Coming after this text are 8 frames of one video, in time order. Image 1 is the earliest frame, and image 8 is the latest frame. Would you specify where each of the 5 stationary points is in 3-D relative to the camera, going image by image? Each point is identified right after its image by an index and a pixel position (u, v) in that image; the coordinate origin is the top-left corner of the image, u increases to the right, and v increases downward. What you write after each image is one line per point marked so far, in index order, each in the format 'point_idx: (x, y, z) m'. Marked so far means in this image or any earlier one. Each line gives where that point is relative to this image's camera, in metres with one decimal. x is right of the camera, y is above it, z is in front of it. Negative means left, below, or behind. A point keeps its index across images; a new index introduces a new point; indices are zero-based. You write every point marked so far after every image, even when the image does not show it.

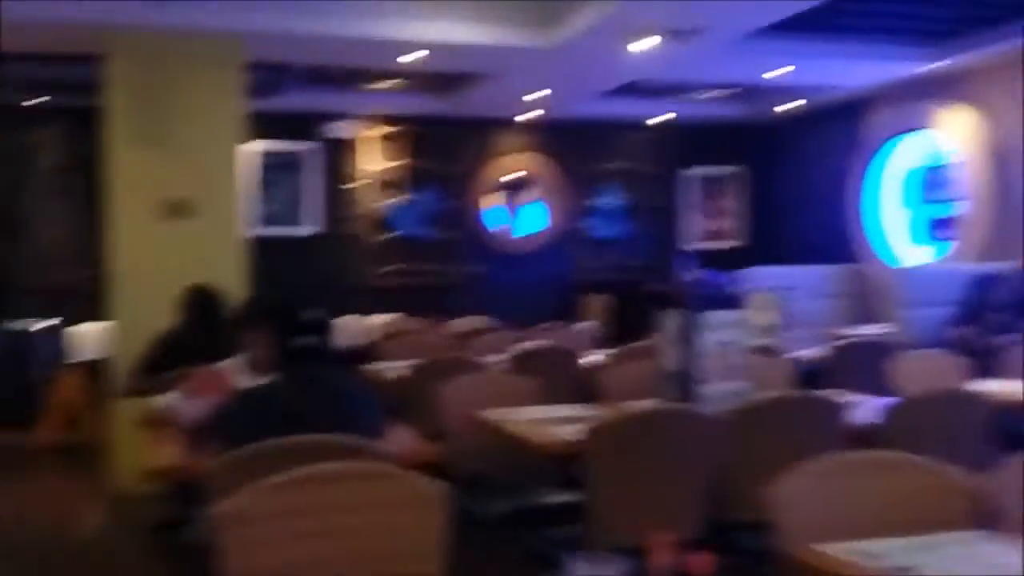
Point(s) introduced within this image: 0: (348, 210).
0: (-1.8, +0.8, +10.0) m
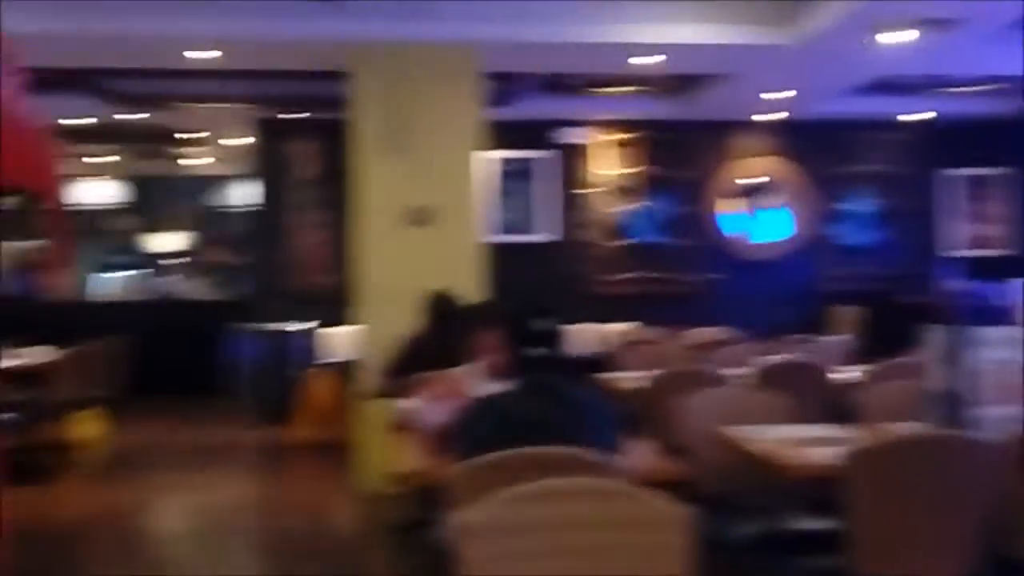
0: (+0.8, +0.8, +10.0) m
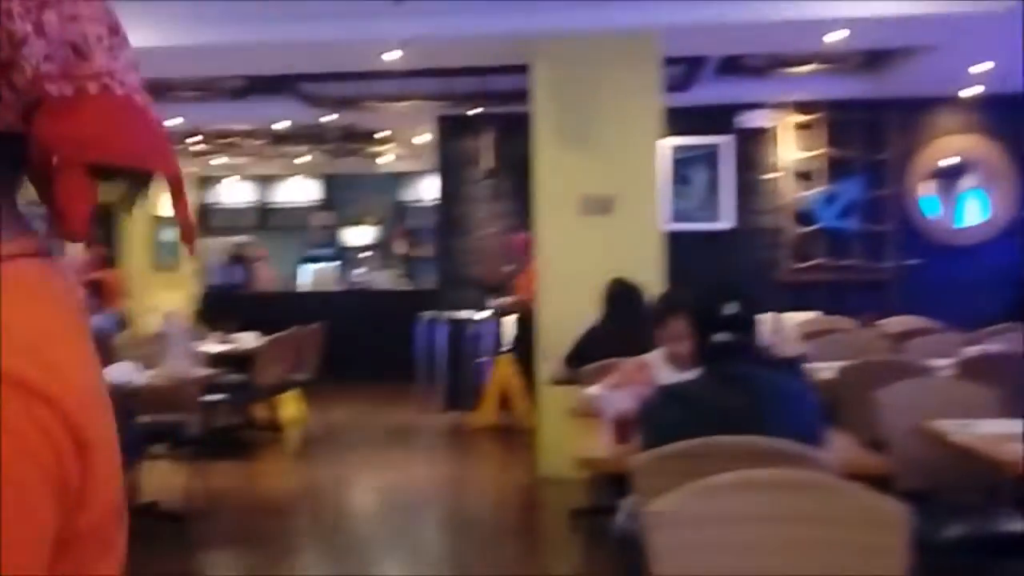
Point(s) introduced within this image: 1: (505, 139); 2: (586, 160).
0: (+2.7, +0.9, +9.8) m
1: (-0.1, +1.5, +9.3) m
2: (+0.5, +0.9, +6.7) m
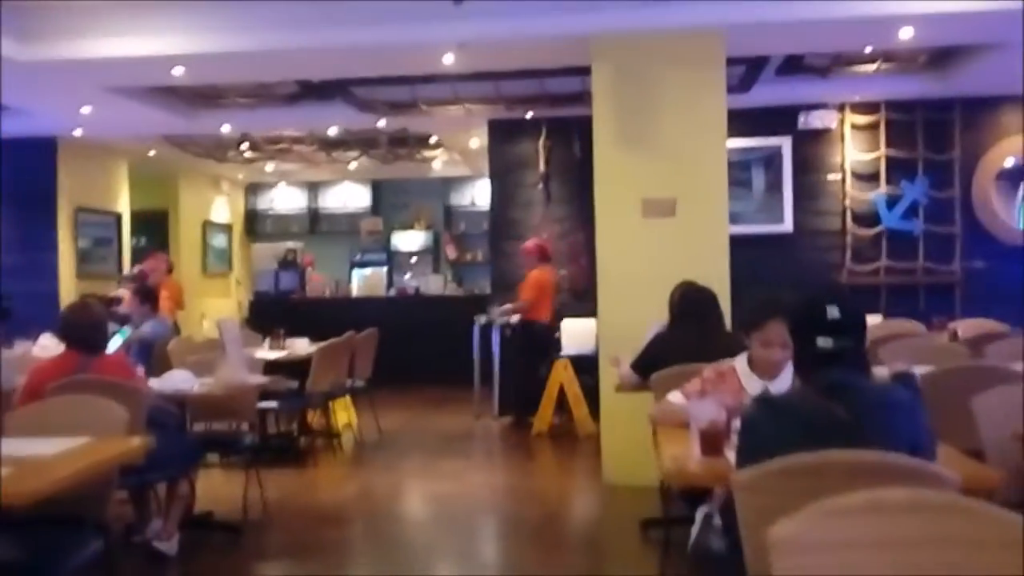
0: (+3.3, +0.9, +9.5) m
1: (+0.5, +1.4, +9.1) m
2: (+1.0, +0.9, +6.6) m
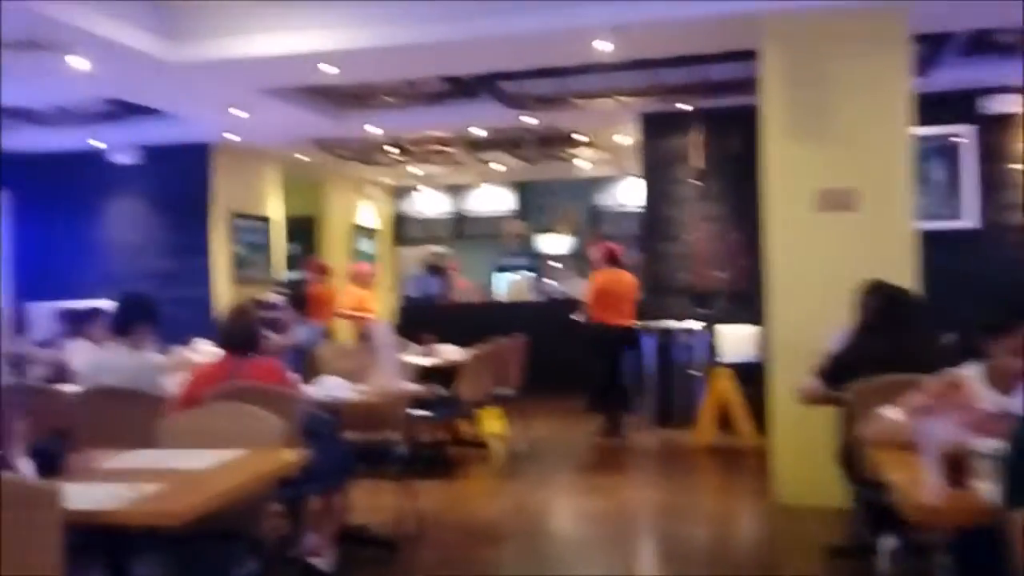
0: (+4.7, +0.8, +8.5) m
1: (+1.9, +1.4, +8.5) m
2: (+2.0, +0.9, +5.9) m
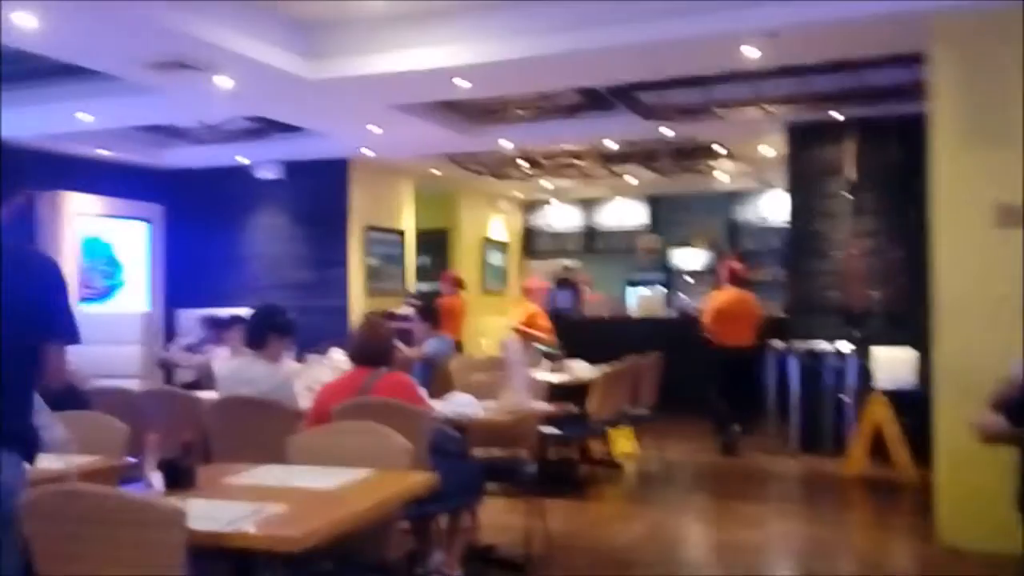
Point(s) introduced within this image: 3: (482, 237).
0: (+5.9, +0.6, +7.6) m
1: (+3.1, +1.2, +8.1) m
2: (+2.9, +0.7, +5.5) m
3: (-0.4, +0.7, +12.0) m
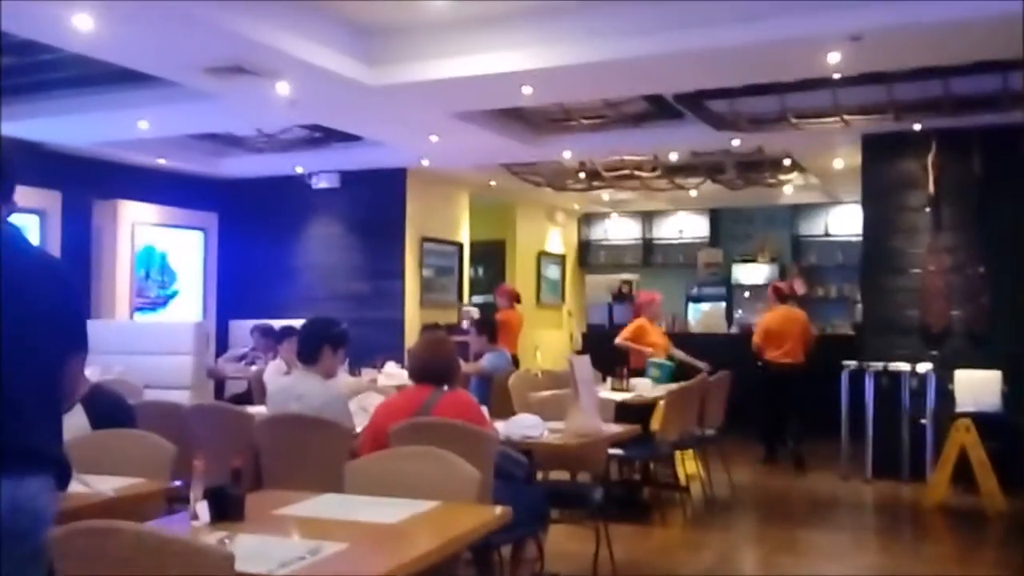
0: (+6.4, +0.5, +7.1) m
1: (+3.6, +1.1, +7.6) m
2: (+3.2, +0.6, +5.0) m
3: (+0.3, +0.5, +11.7) m
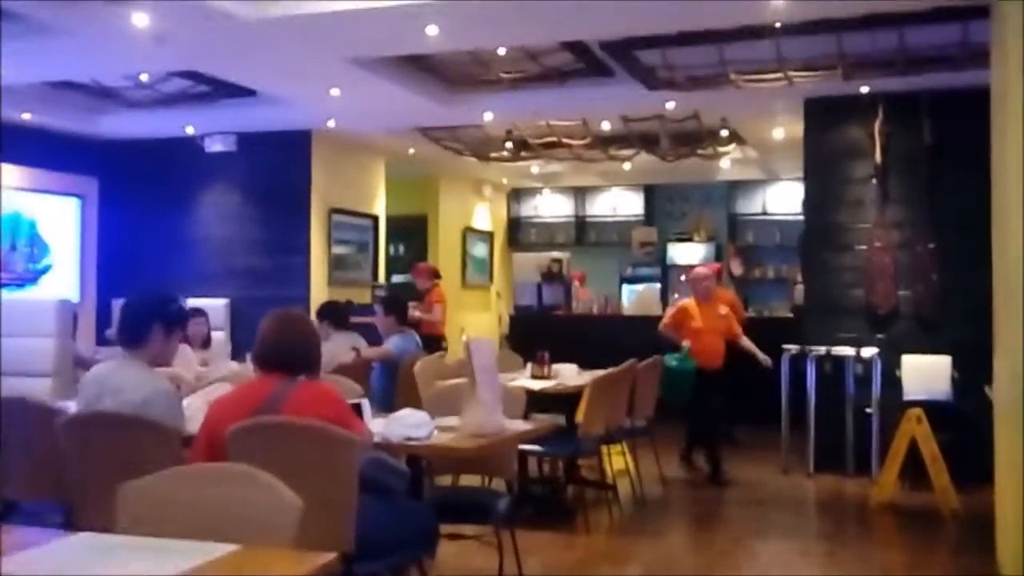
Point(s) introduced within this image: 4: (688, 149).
0: (+5.8, +0.6, +6.7) m
1: (+3.0, +1.3, +7.1) m
2: (+2.7, +0.8, +4.4) m
3: (-0.6, +0.7, +10.9) m
4: (+1.8, +1.4, +9.2) m
